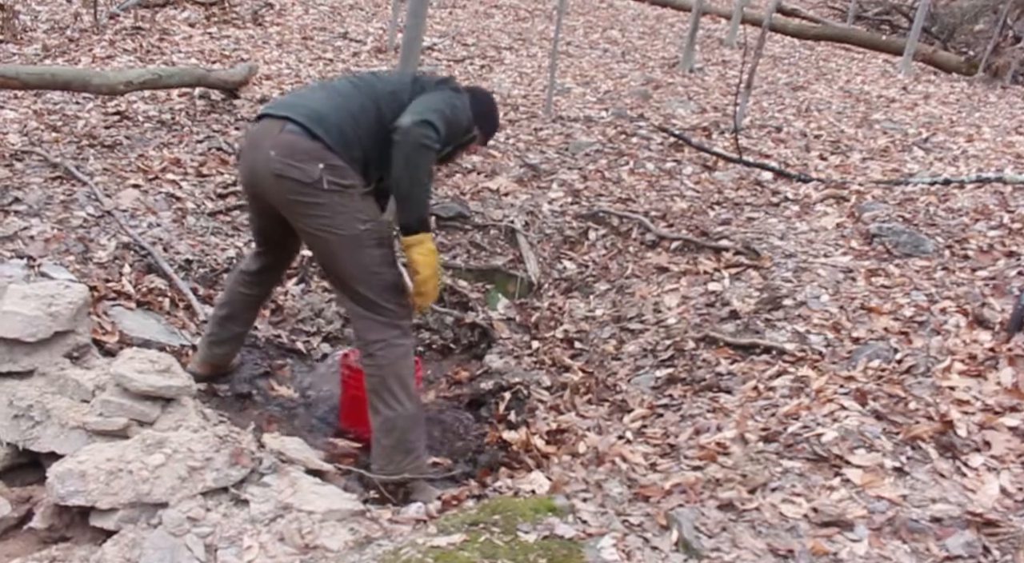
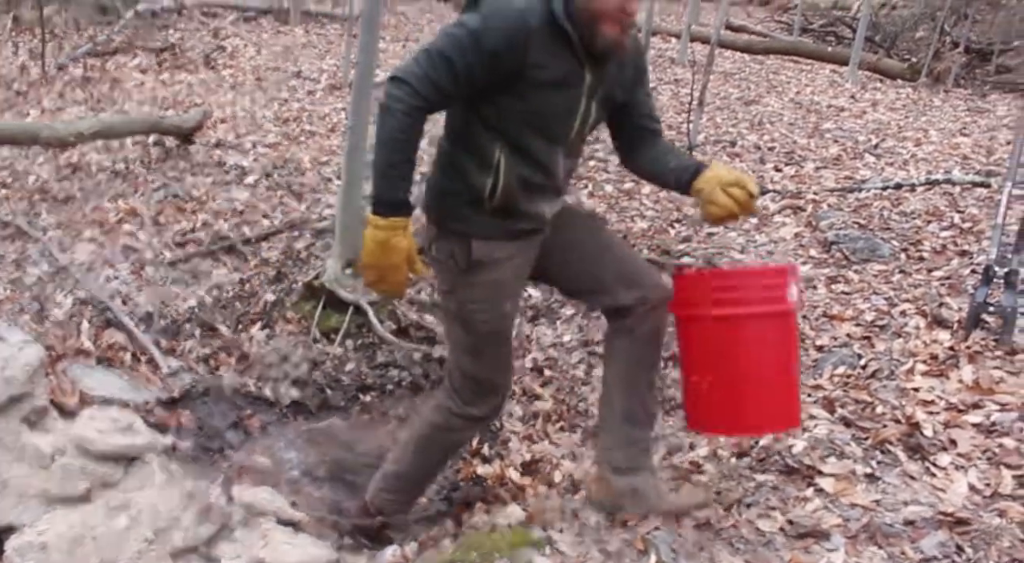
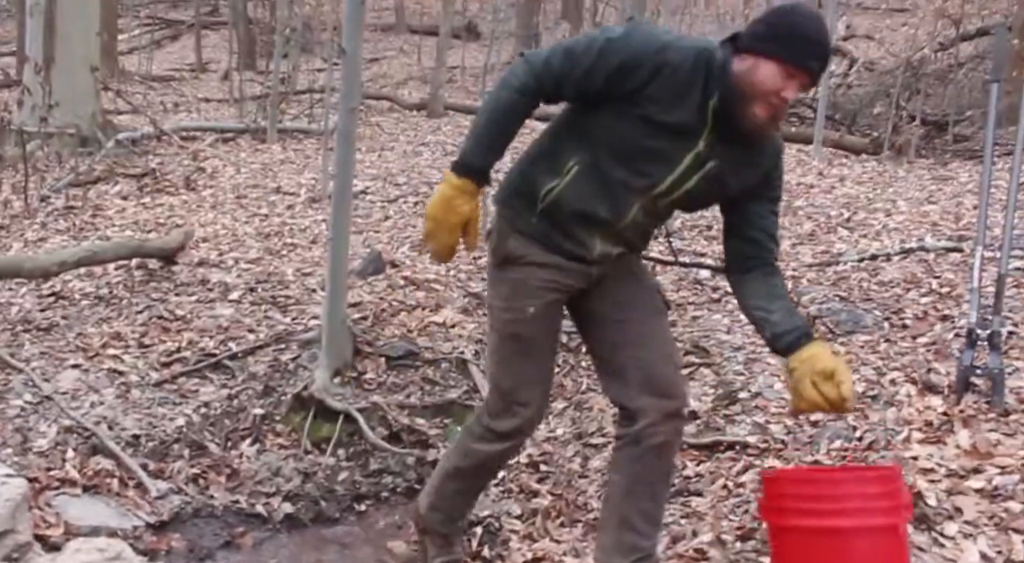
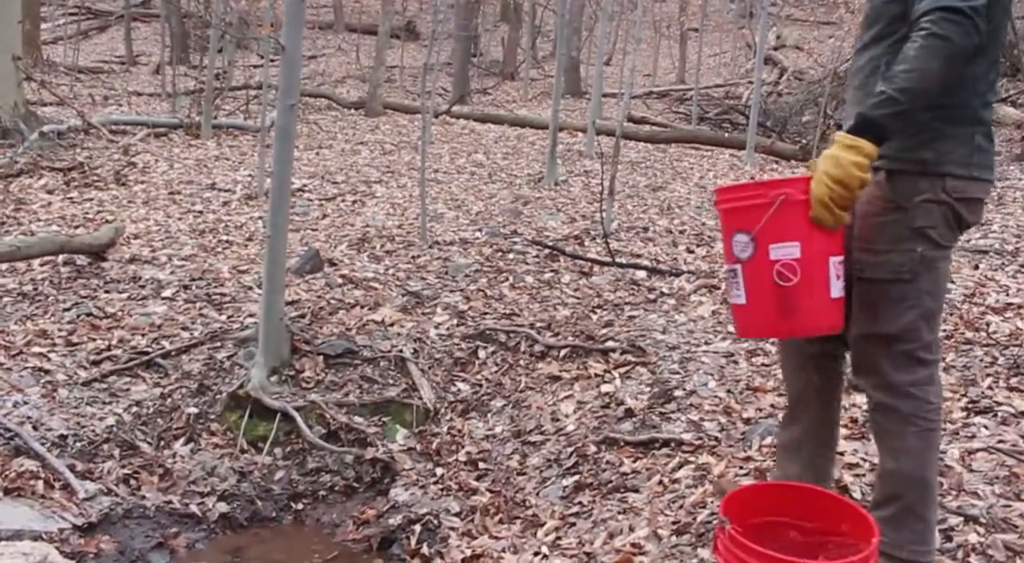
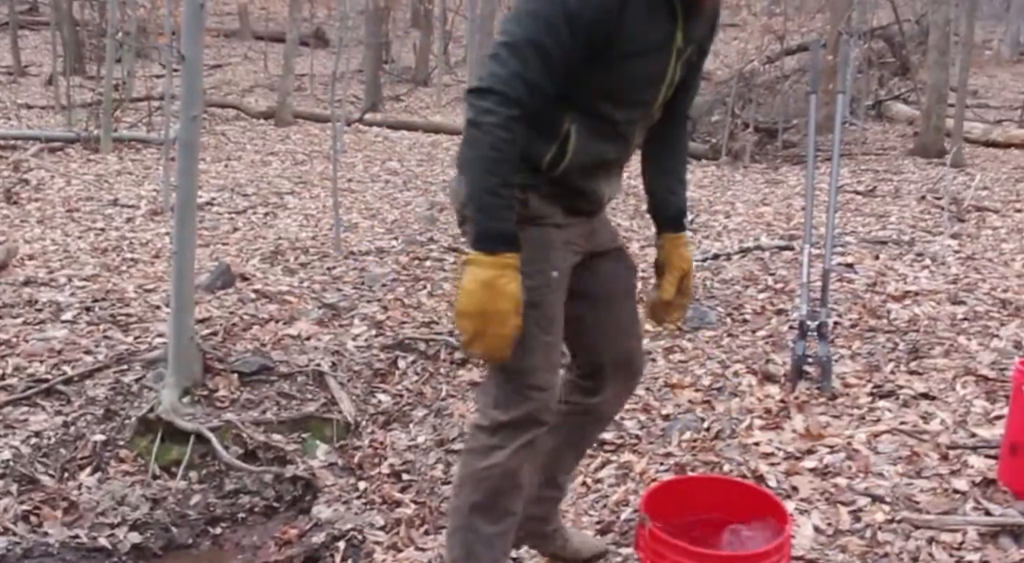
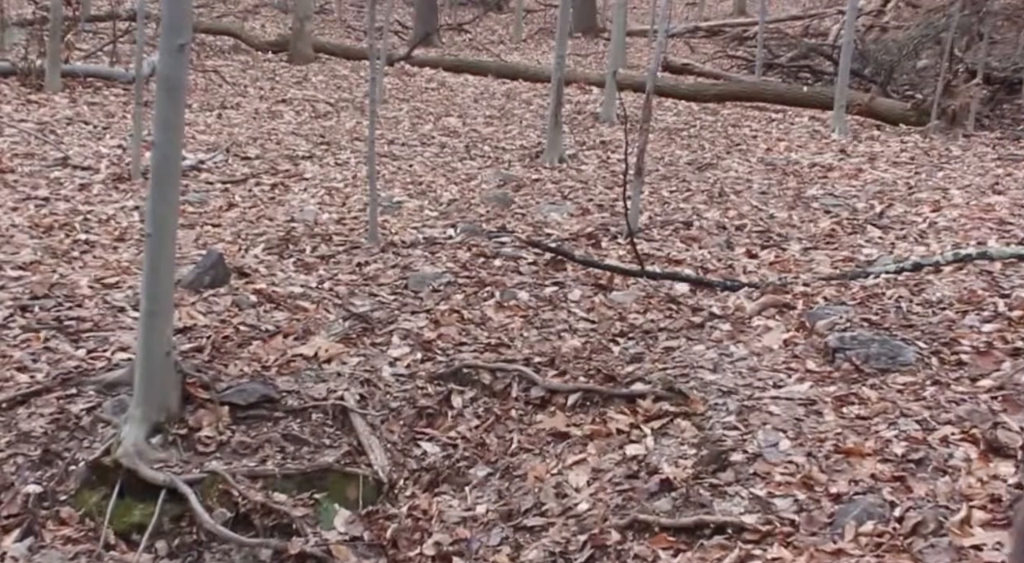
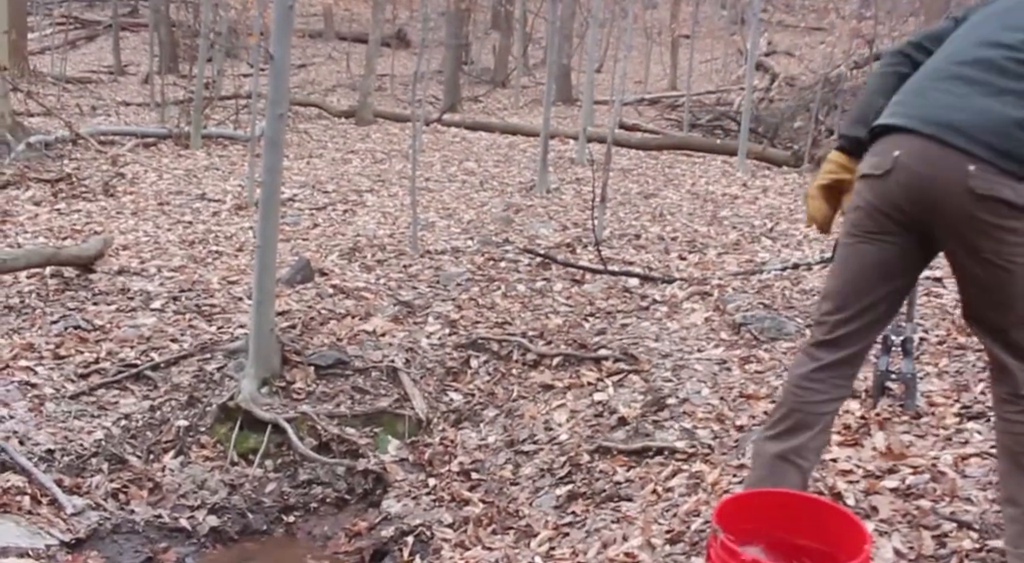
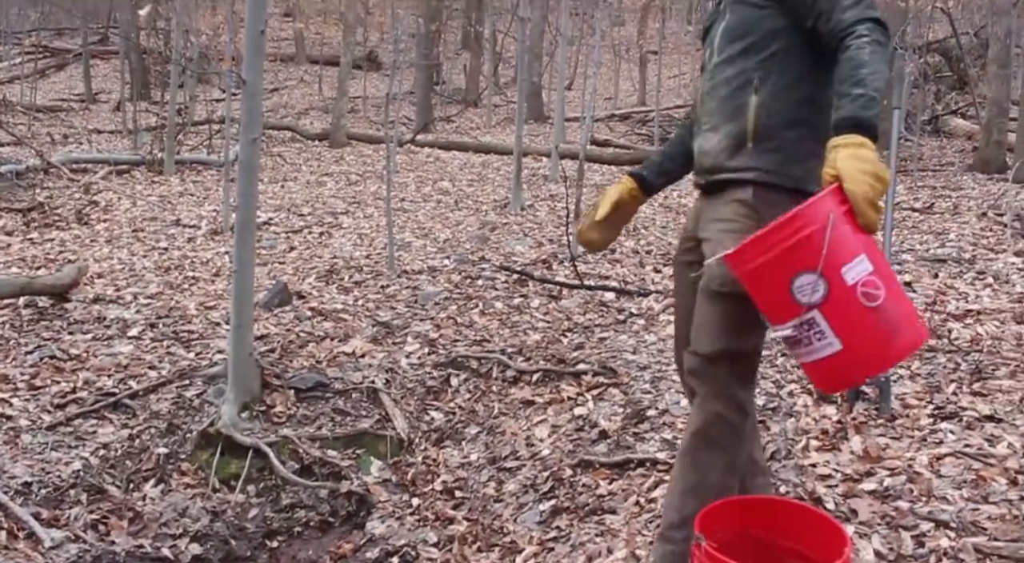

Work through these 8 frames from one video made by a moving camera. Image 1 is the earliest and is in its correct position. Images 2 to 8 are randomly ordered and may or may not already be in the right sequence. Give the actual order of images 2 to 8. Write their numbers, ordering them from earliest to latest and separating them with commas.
2, 3, 5, 7, 6, 4, 8
